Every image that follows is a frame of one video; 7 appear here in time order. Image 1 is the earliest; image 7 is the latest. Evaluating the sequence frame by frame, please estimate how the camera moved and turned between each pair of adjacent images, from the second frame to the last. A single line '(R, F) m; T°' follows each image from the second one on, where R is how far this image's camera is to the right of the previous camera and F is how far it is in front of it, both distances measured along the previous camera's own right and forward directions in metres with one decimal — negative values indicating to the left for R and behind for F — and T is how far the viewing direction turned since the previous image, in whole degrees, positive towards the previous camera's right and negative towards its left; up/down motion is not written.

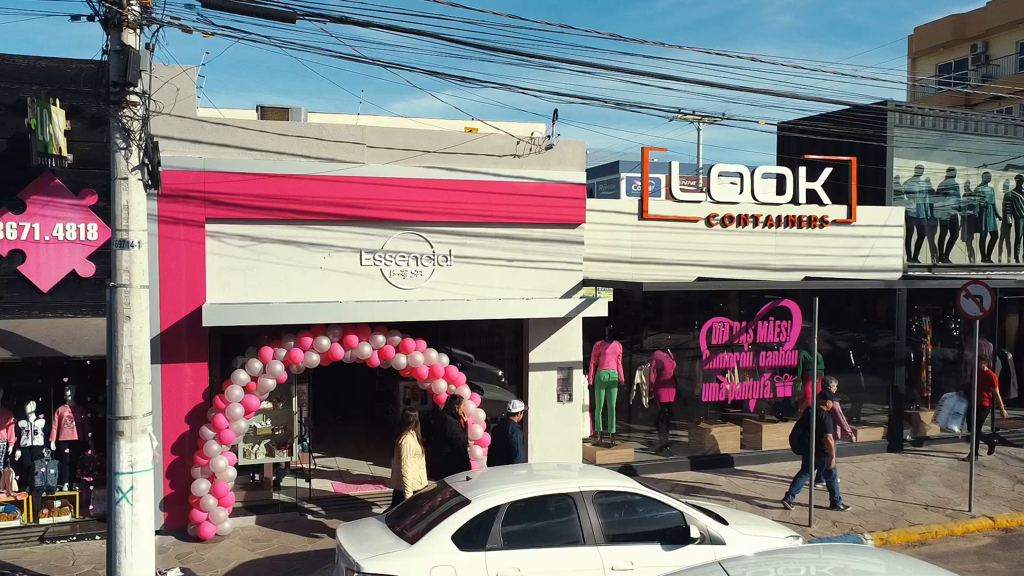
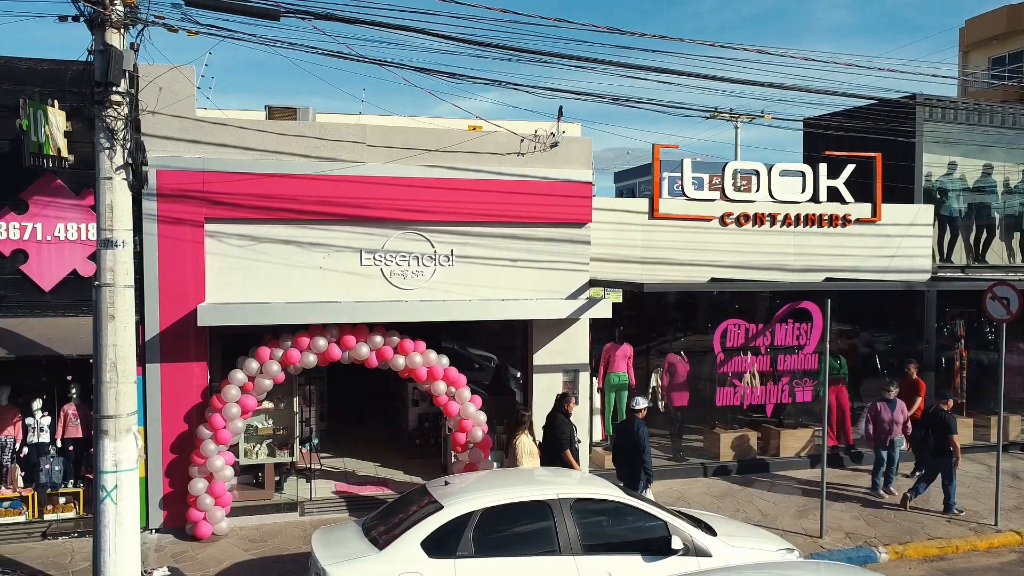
(+0.5, +0.2) m; -3°
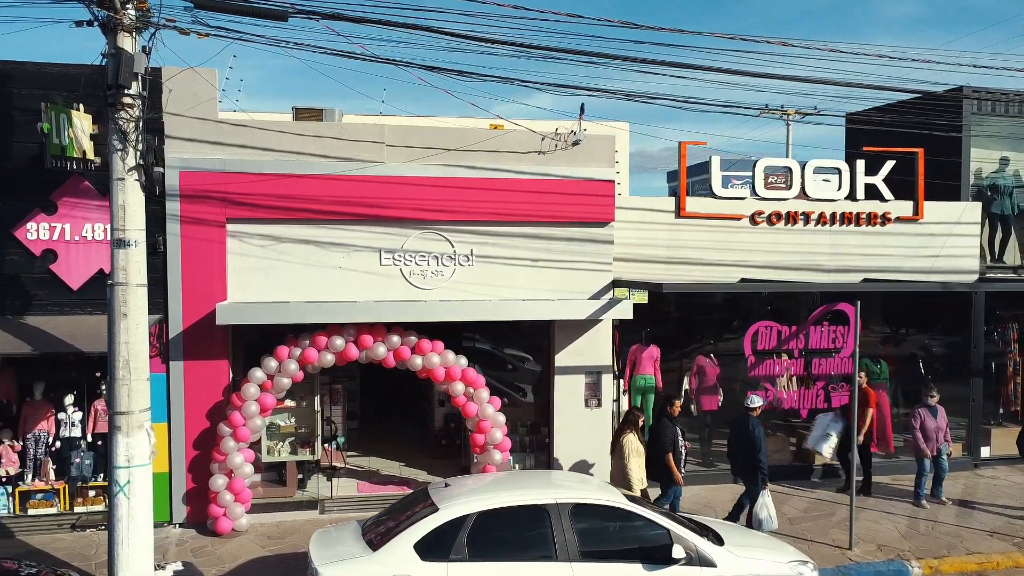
(+0.4, +0.1) m; -4°
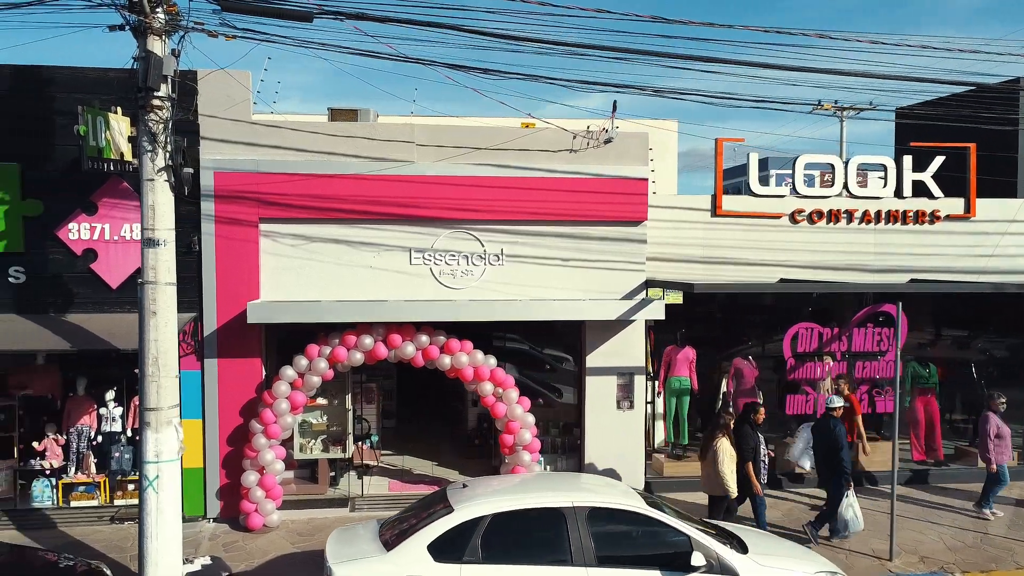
(+0.2, +0.1) m; -4°
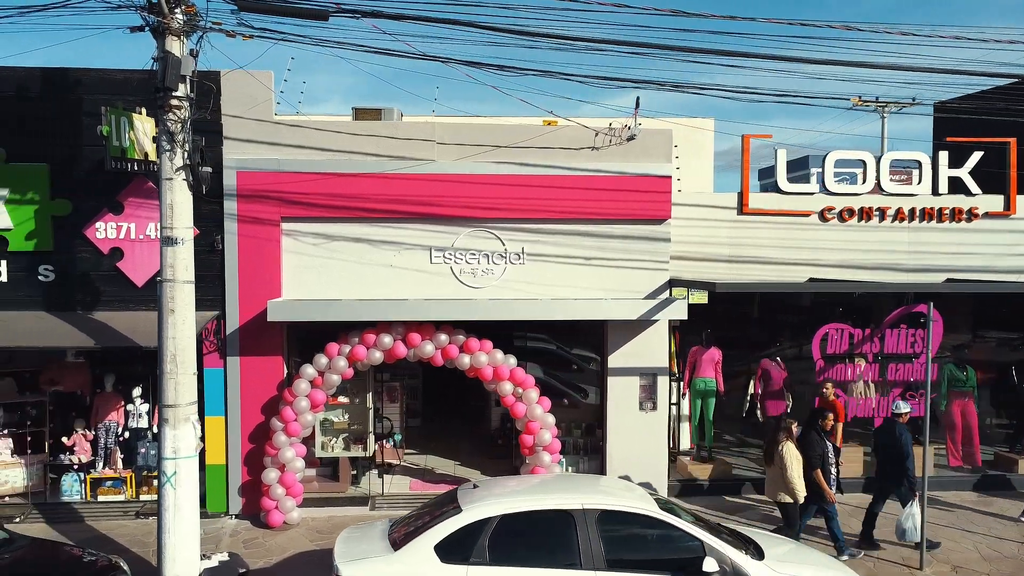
(+0.2, +0.1) m; -3°
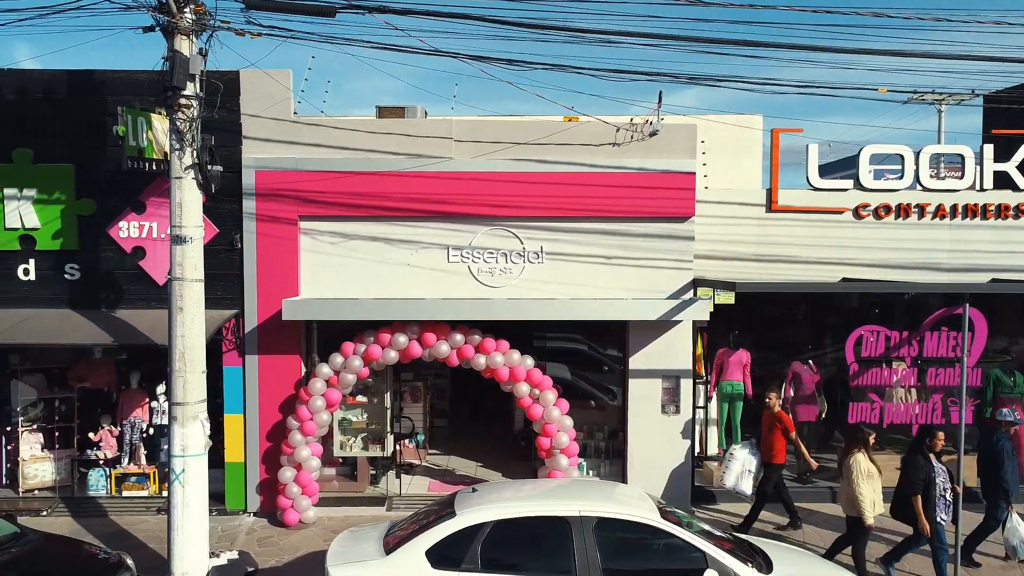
(+0.4, +0.2) m; -4°
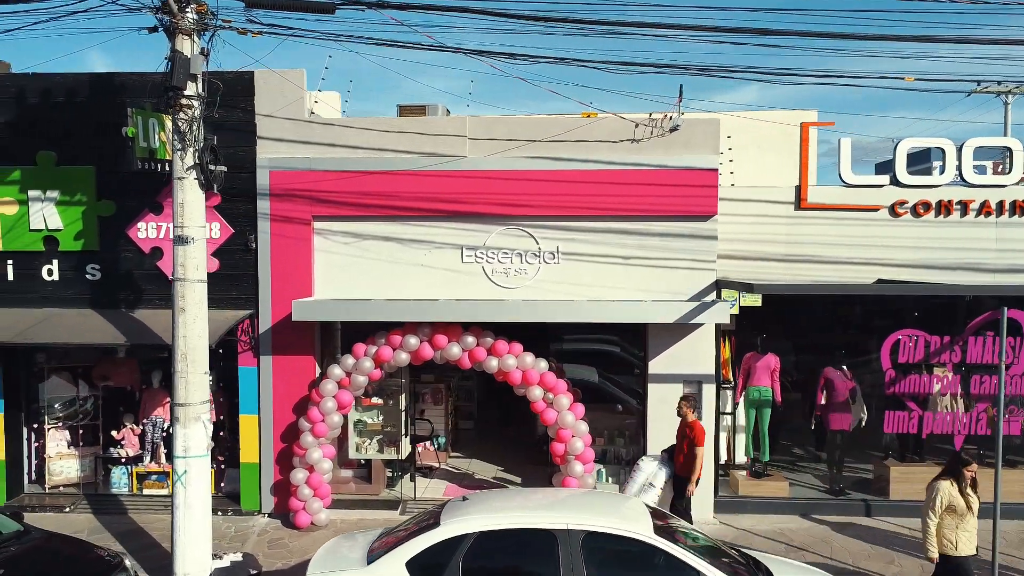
(+0.5, +0.2) m; -4°
